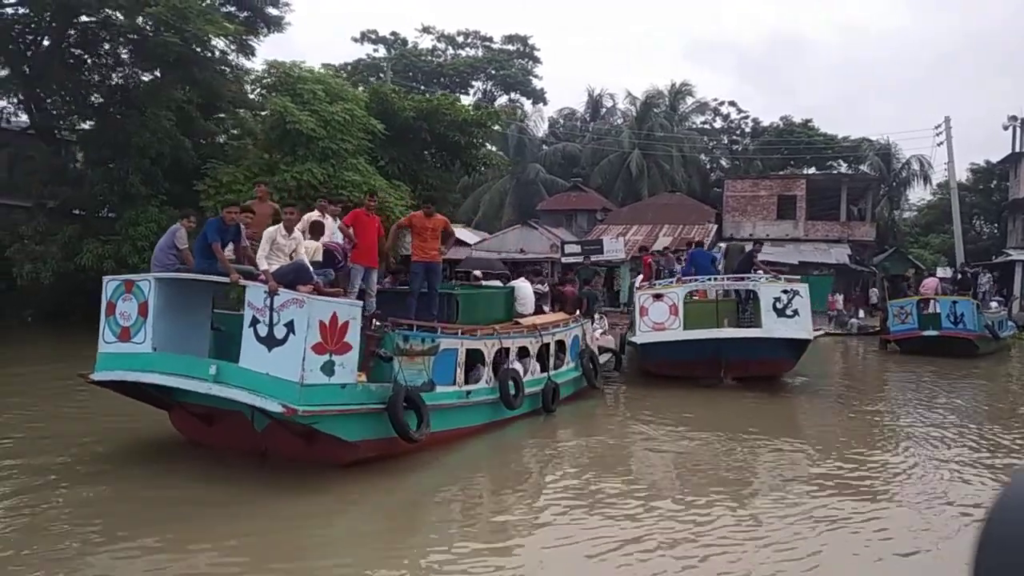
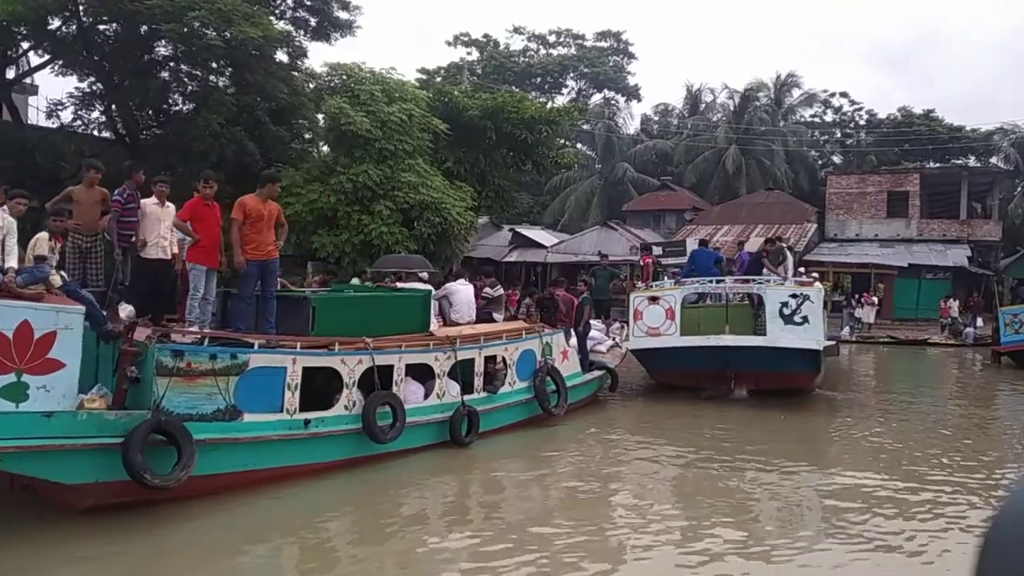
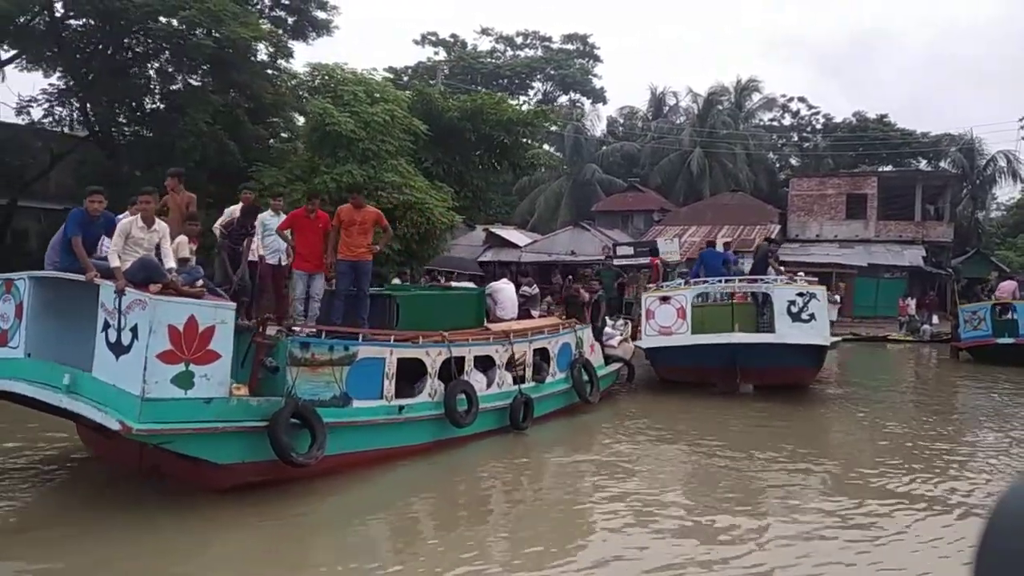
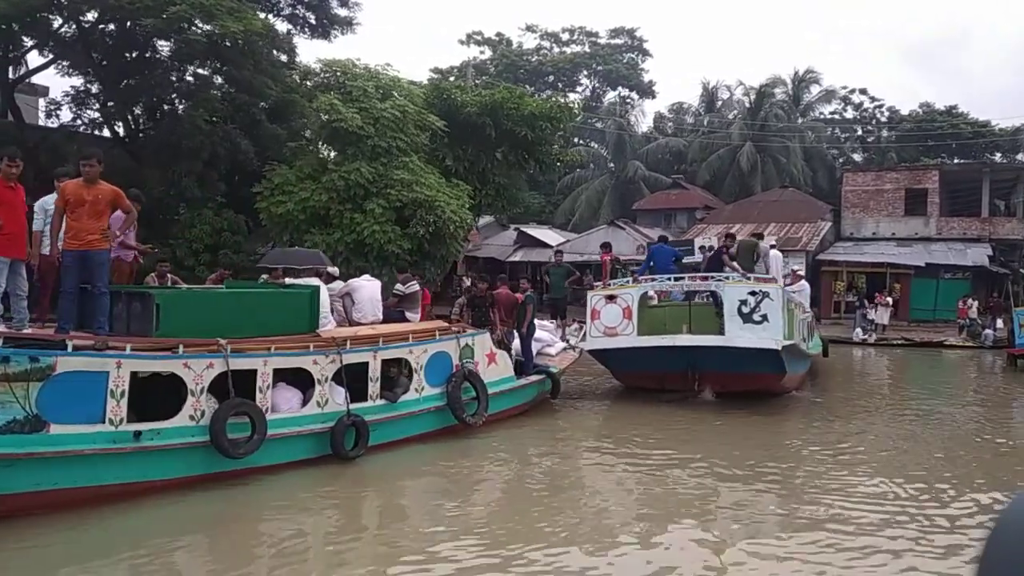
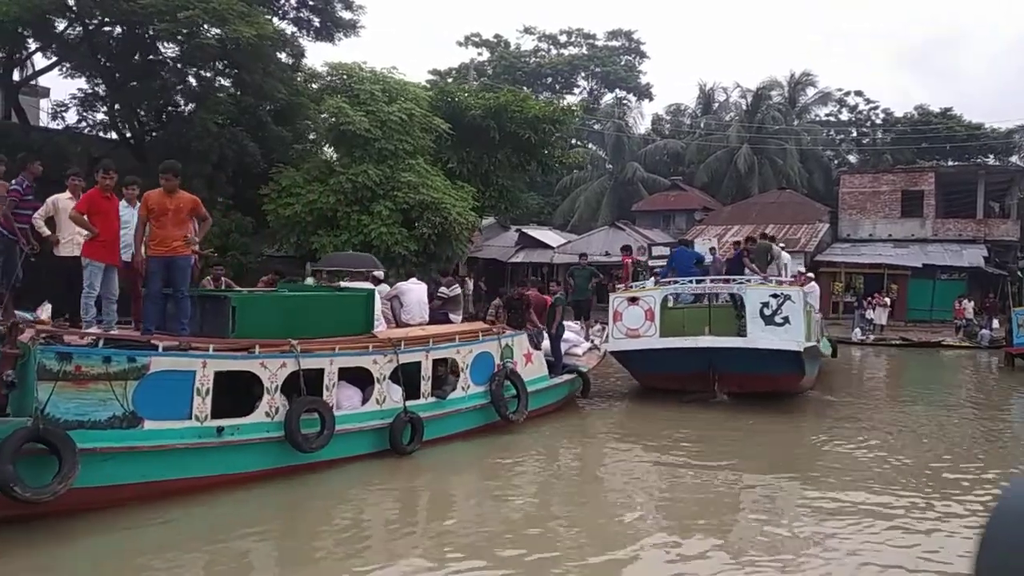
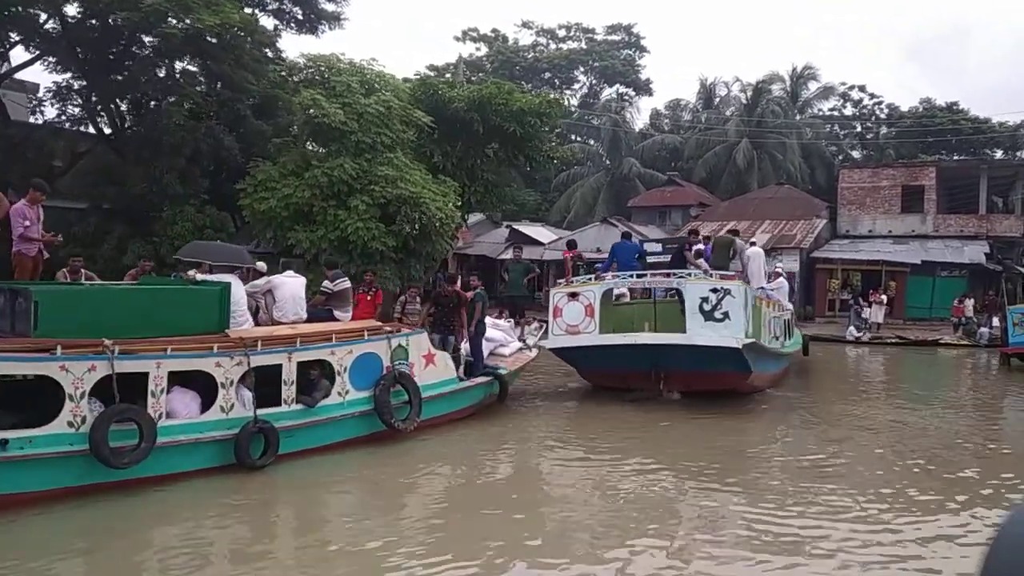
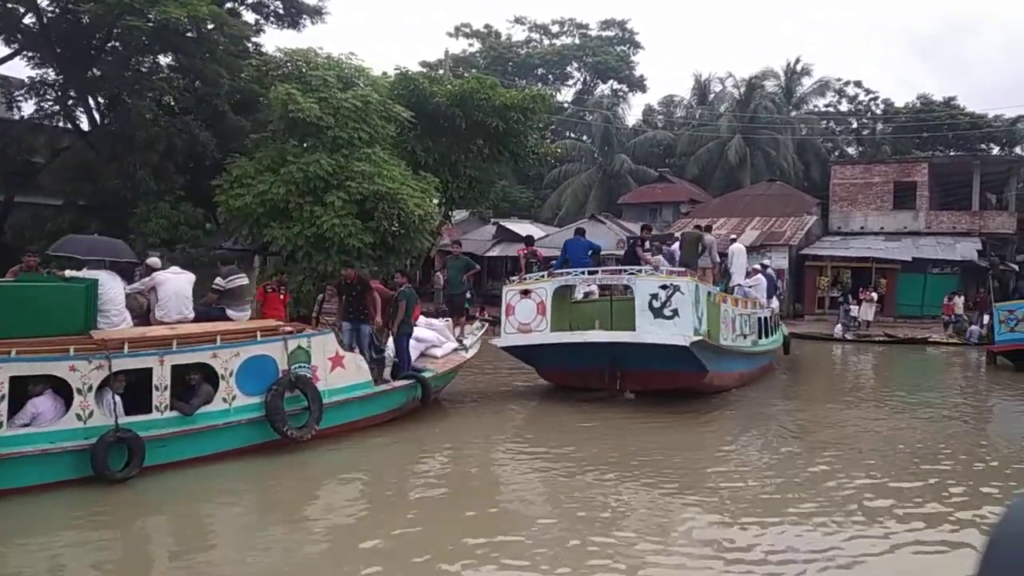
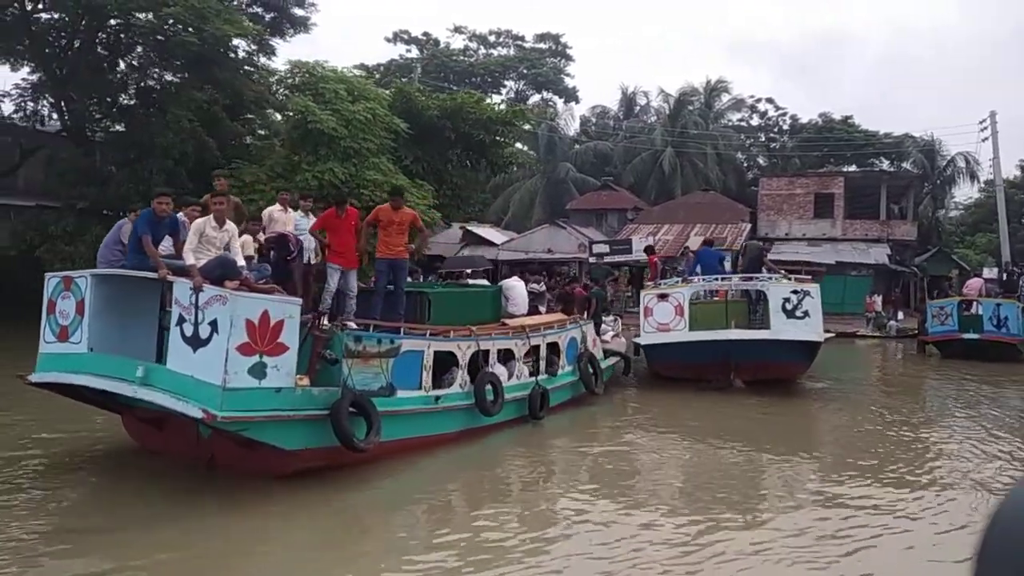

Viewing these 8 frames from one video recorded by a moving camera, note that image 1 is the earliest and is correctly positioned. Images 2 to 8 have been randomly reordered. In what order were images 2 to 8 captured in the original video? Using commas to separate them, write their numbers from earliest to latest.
8, 3, 2, 5, 4, 6, 7
